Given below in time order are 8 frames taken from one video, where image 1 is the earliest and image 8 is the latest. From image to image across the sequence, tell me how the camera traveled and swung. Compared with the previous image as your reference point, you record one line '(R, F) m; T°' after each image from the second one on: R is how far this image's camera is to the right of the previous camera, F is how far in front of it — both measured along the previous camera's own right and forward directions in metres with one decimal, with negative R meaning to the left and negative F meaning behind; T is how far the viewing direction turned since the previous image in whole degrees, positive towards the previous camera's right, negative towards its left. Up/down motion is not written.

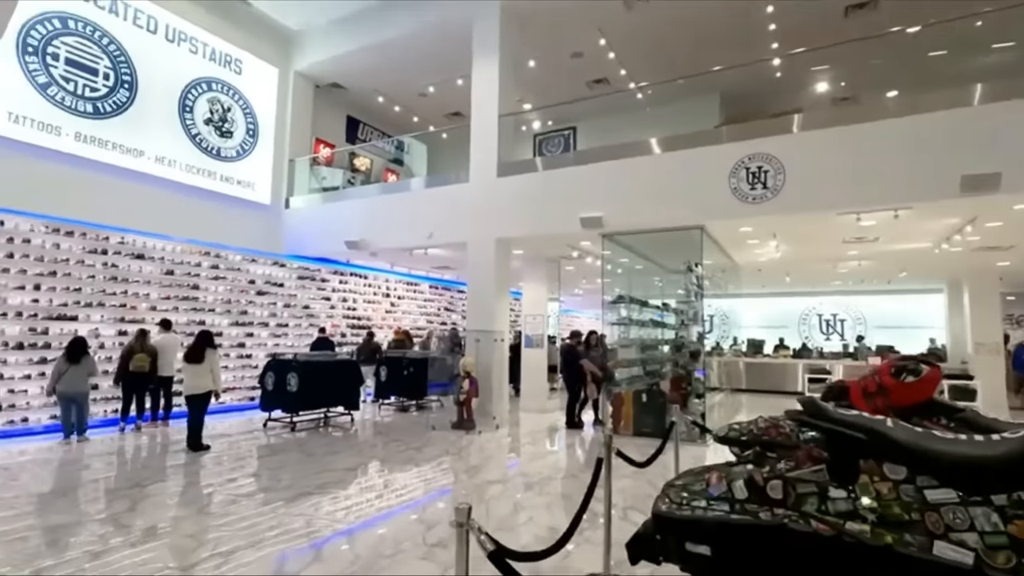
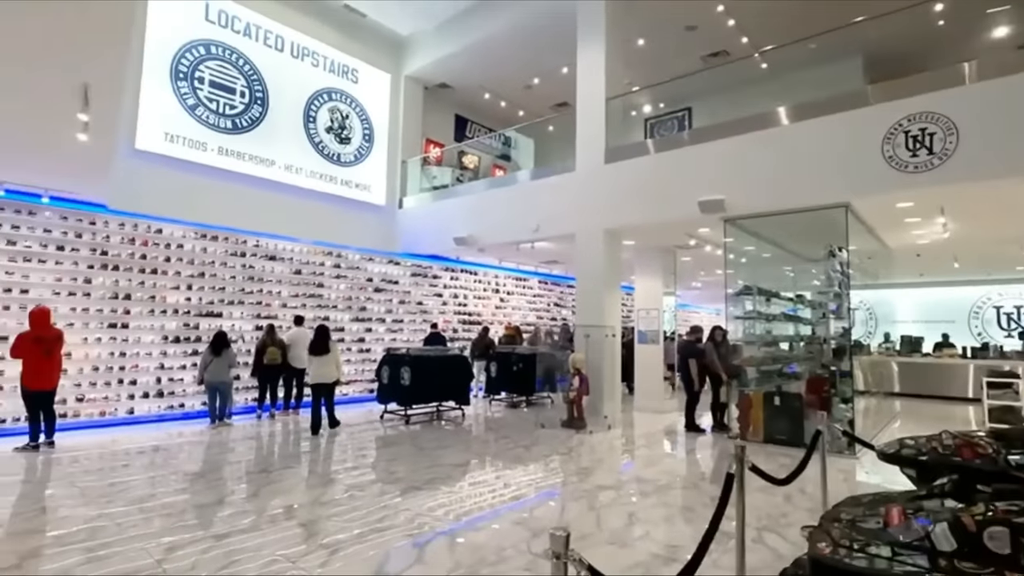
(0.0, +0.3) m; -12°
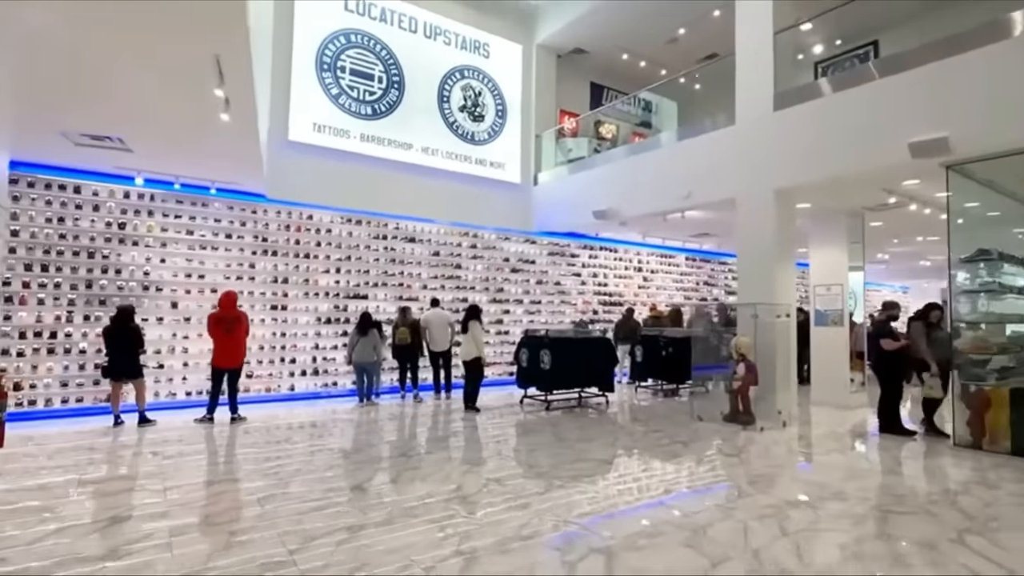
(-0.2, +0.6) m; -14°
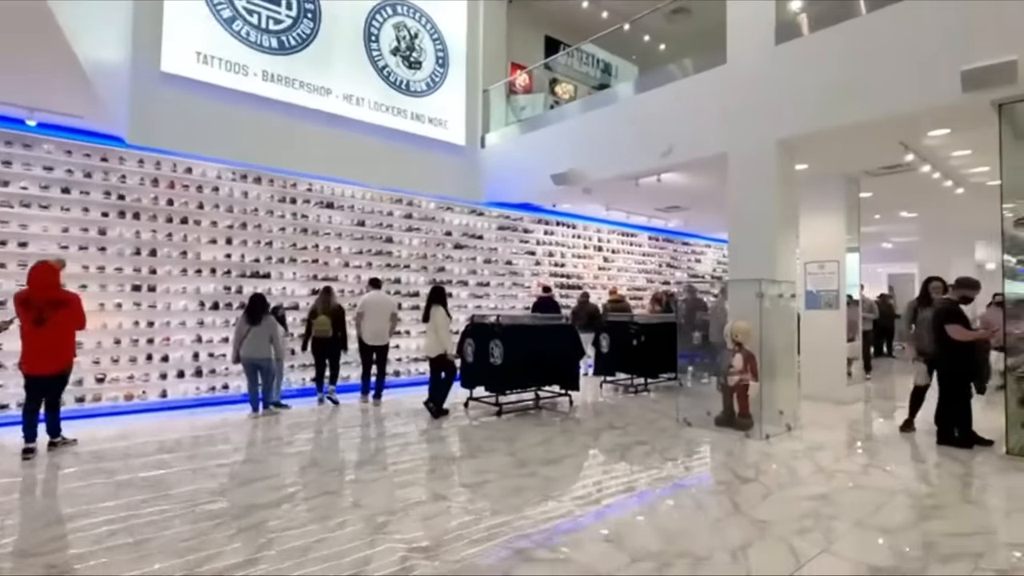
(0.0, +1.5) m; +6°
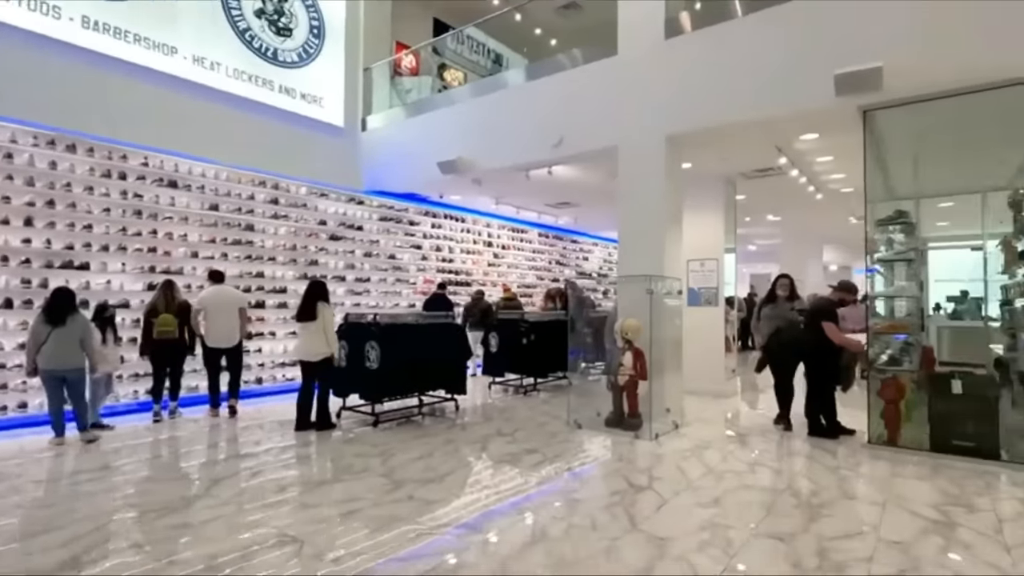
(+0.1, +0.5) m; +12°
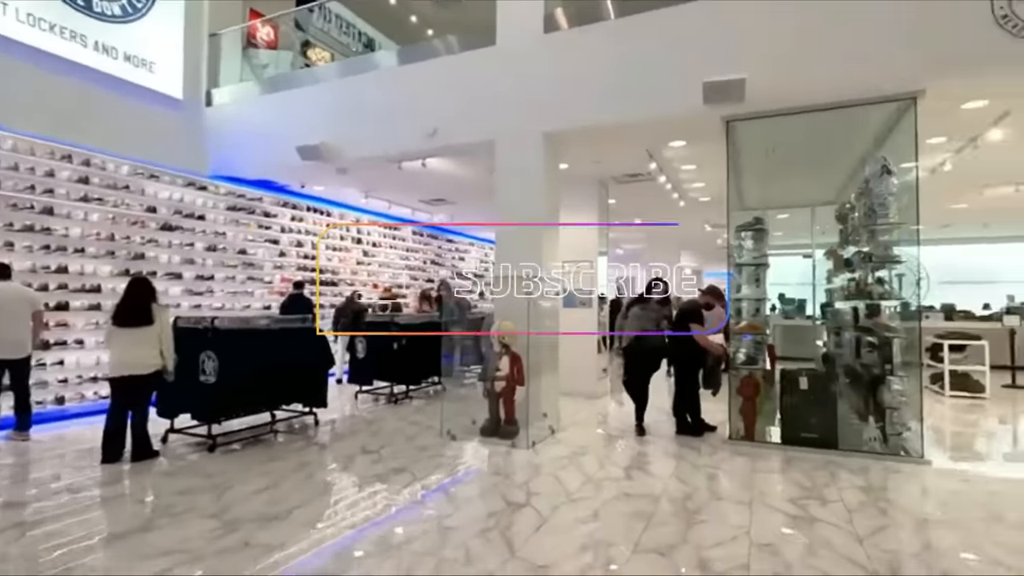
(+0.1, +0.4) m; +13°
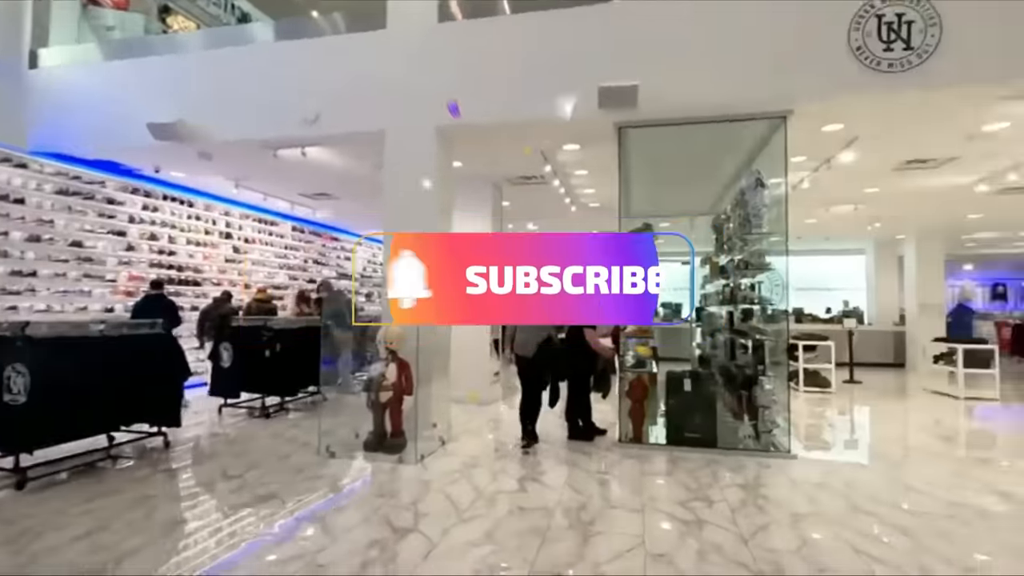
(0.0, +0.2) m; +12°
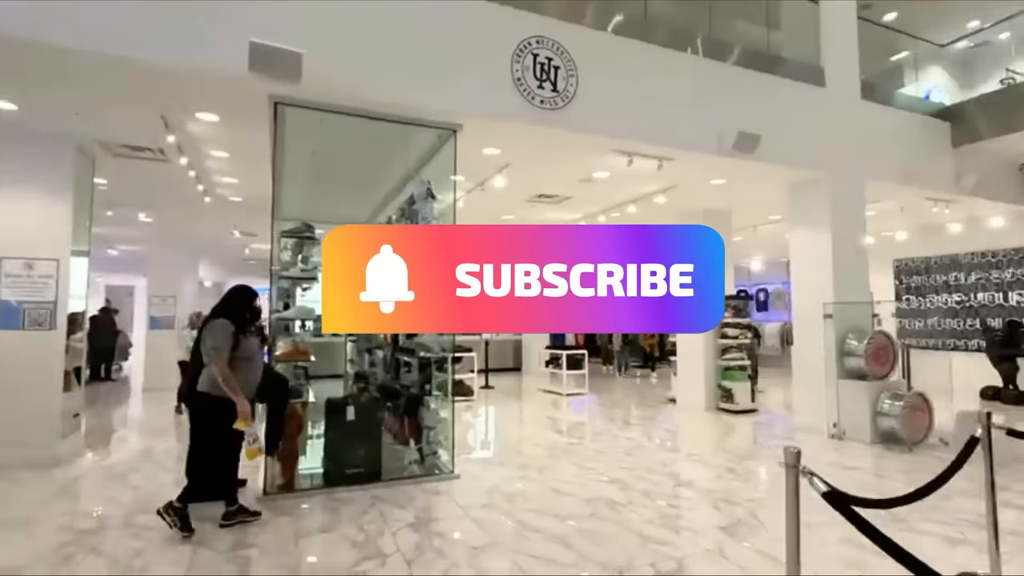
(+0.1, +0.7) m; +37°
